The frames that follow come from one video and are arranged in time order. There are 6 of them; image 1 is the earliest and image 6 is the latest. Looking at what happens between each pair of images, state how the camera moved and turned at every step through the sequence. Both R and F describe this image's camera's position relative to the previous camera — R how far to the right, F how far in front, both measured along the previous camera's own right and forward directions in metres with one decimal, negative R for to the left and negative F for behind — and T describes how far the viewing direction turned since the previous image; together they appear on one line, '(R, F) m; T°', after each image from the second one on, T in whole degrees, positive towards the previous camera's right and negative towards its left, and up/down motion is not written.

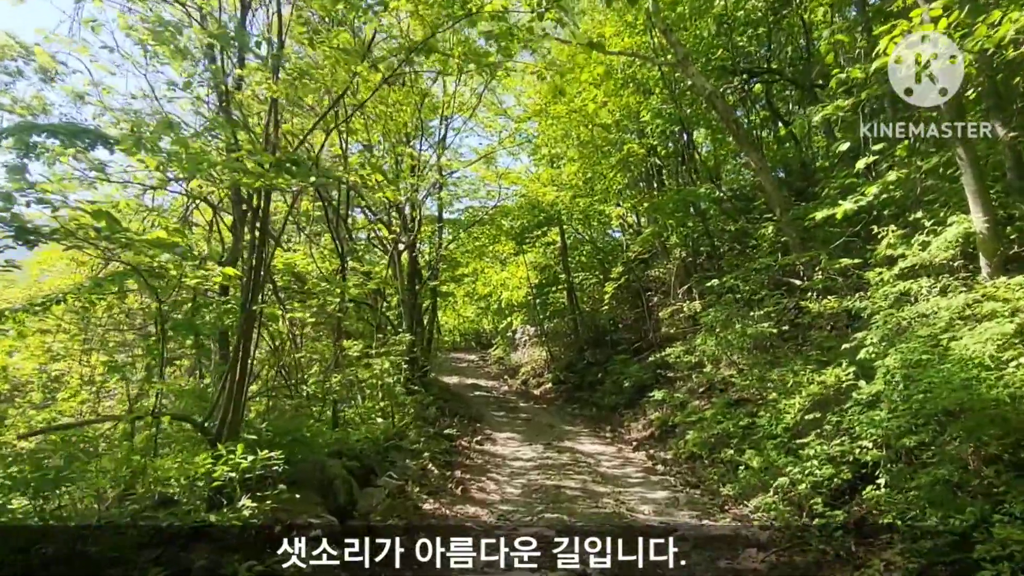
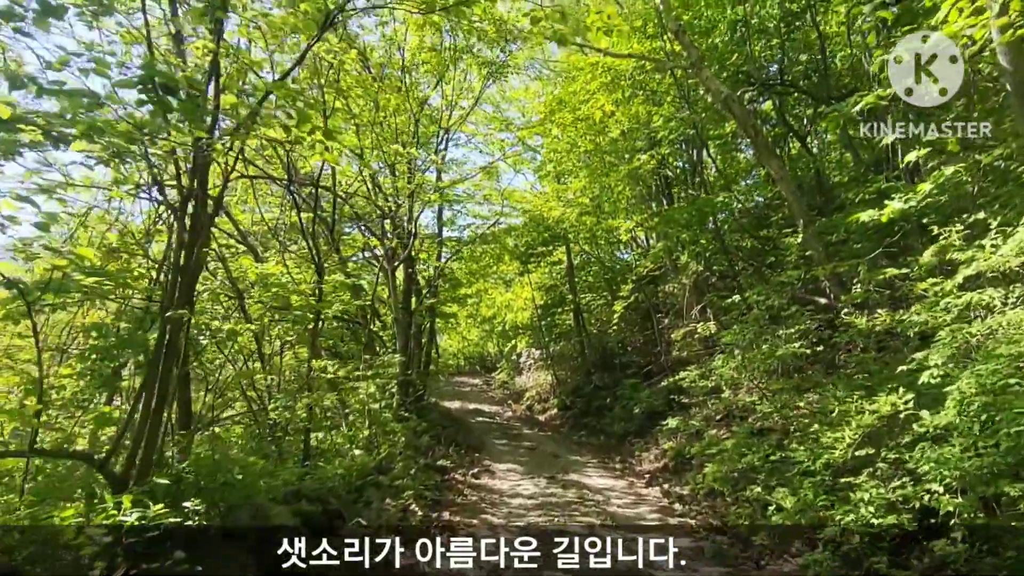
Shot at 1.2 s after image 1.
(+0.1, +0.9) m; -1°
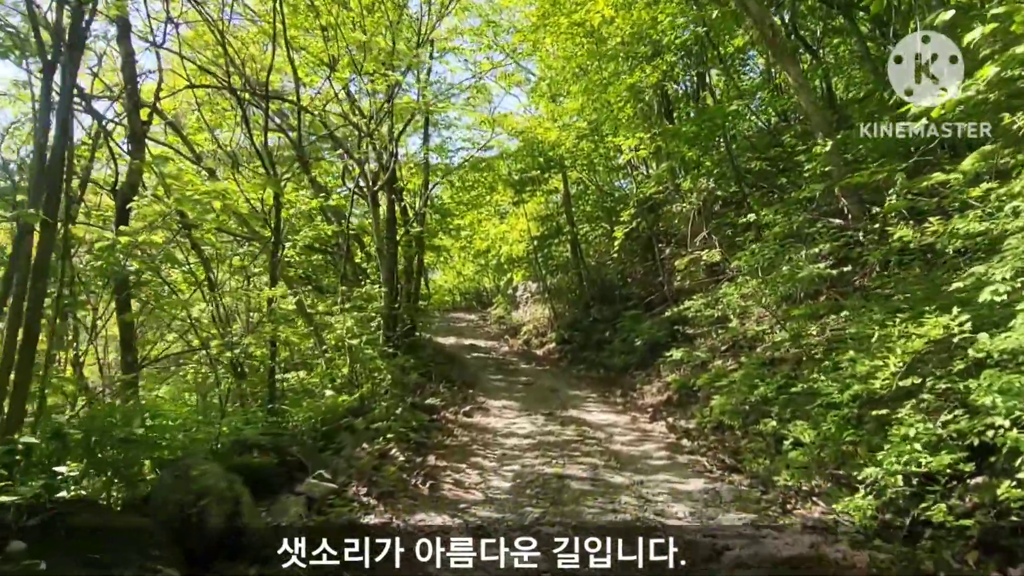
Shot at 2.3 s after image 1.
(+0.1, +0.8) m; 0°
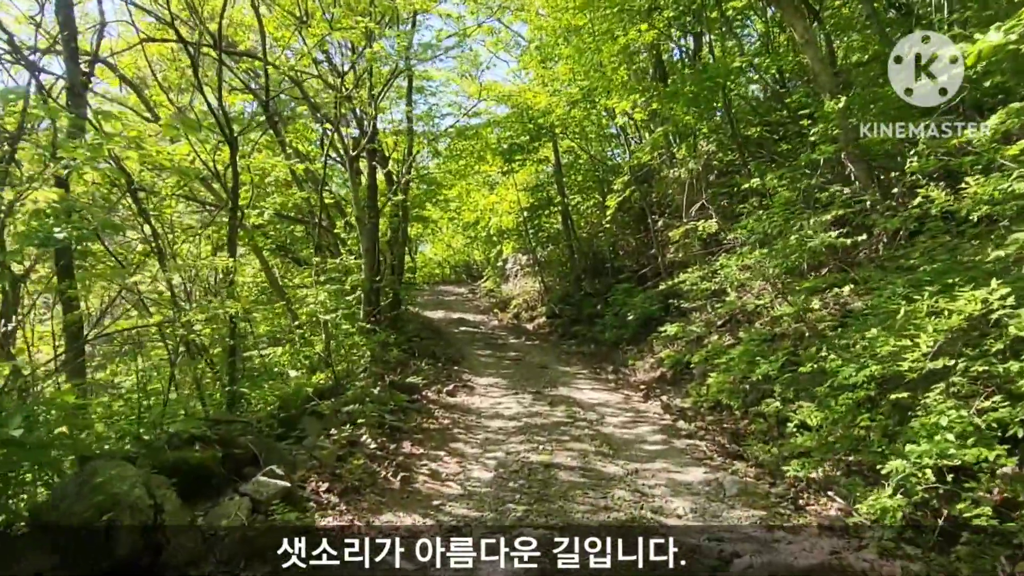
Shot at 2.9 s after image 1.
(+0.1, +0.5) m; +1°
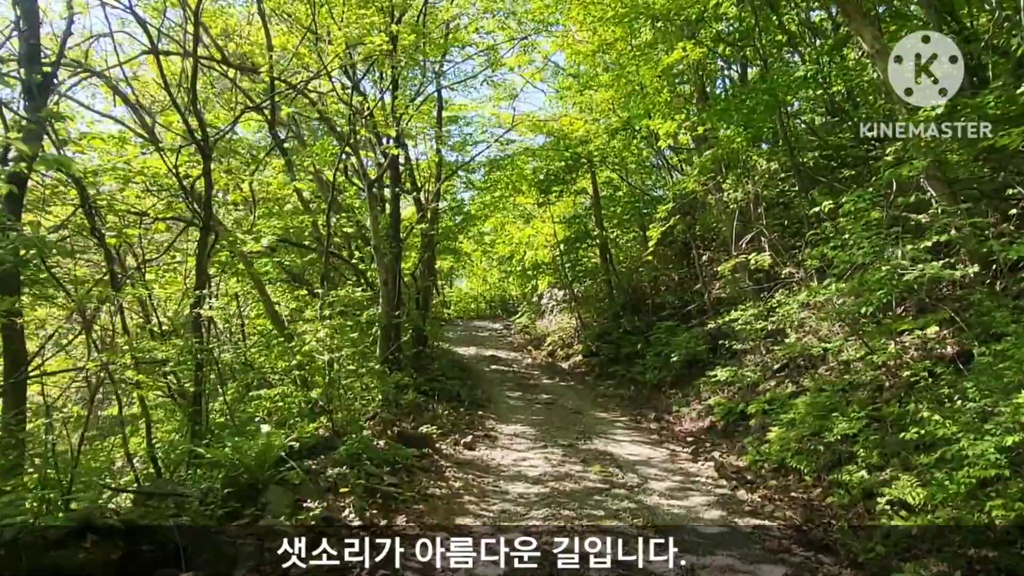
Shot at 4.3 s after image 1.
(+0.1, +1.0) m; -3°
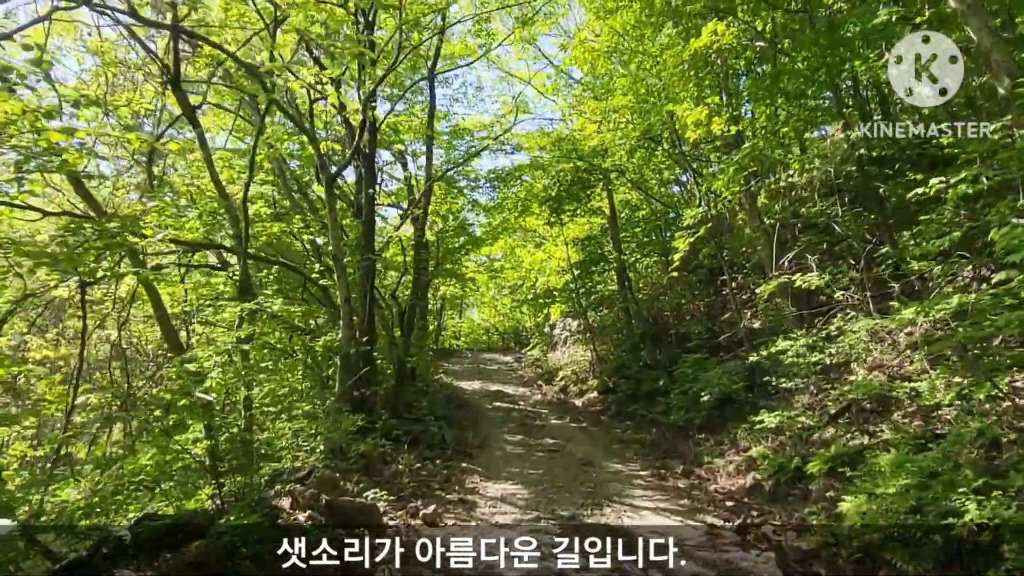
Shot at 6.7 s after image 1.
(+0.3, +1.9) m; -2°
